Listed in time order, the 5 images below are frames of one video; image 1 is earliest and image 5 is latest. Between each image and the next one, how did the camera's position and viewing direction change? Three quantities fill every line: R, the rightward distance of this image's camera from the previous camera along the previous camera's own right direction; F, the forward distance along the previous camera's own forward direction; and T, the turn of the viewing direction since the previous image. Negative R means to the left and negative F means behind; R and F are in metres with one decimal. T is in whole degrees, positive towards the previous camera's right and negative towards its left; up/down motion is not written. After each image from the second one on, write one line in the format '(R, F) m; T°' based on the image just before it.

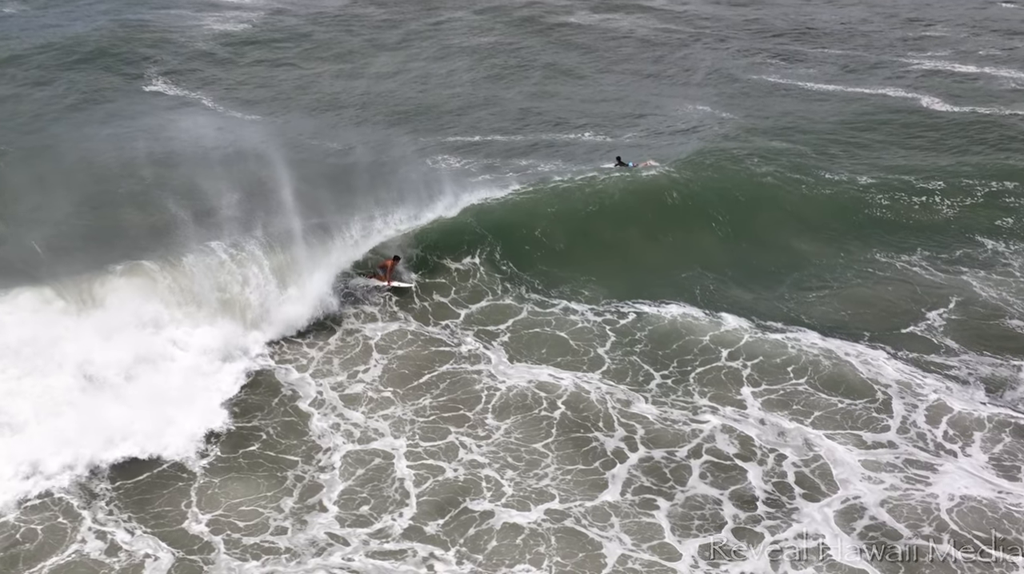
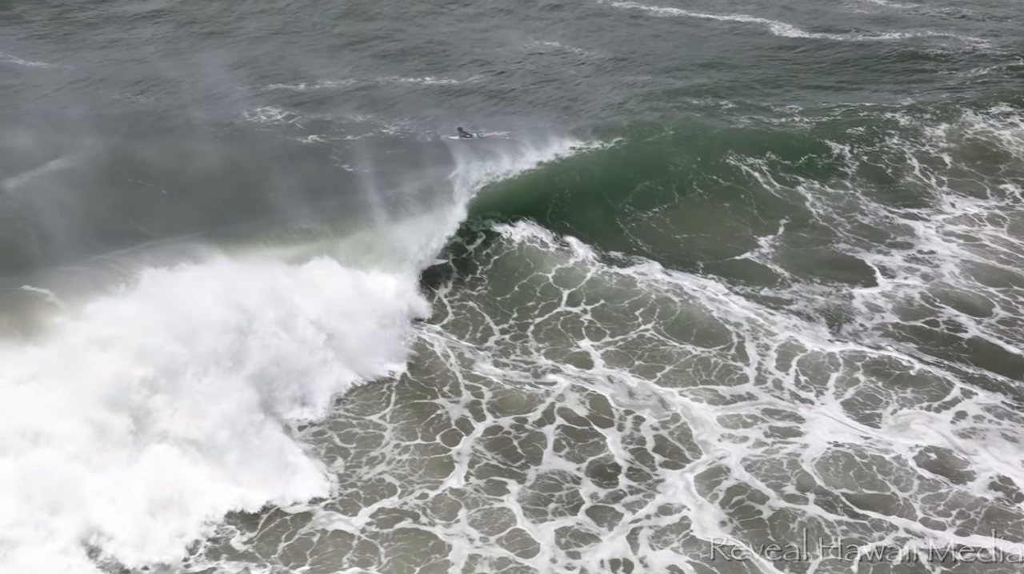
(+0.6, +4.7) m; +8°
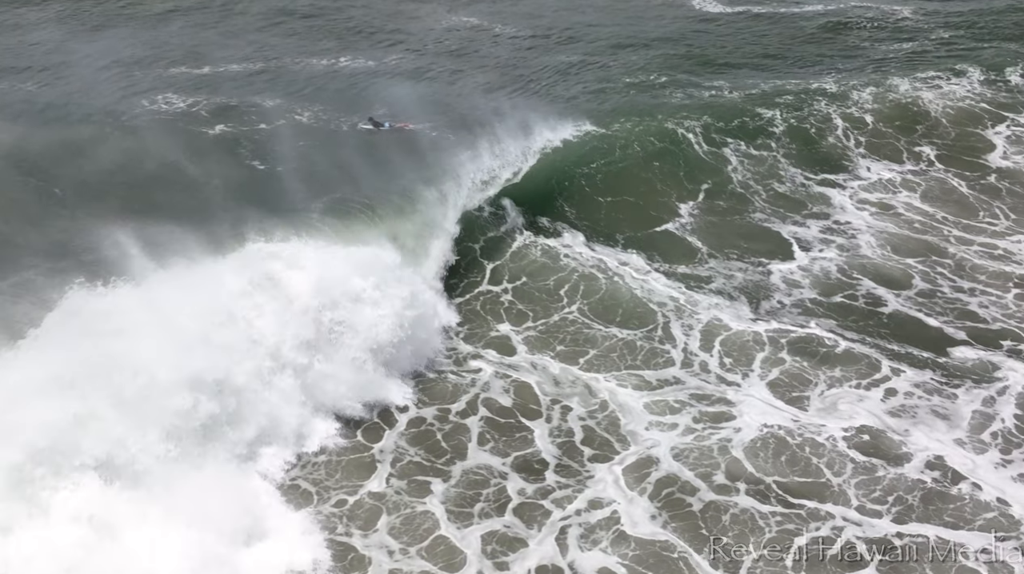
(+0.2, +1.8) m; +4°
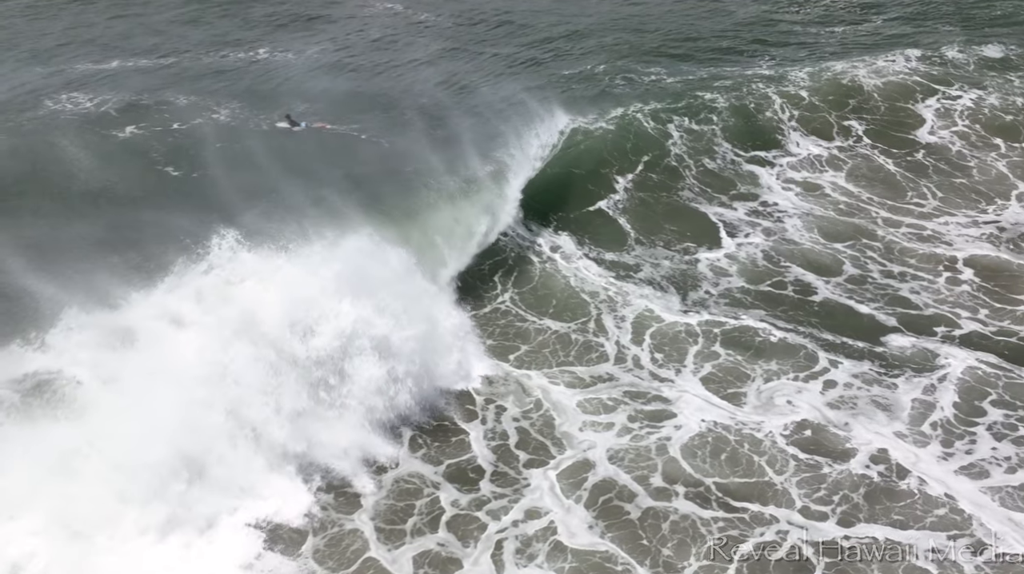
(+0.2, +1.6) m; +3°
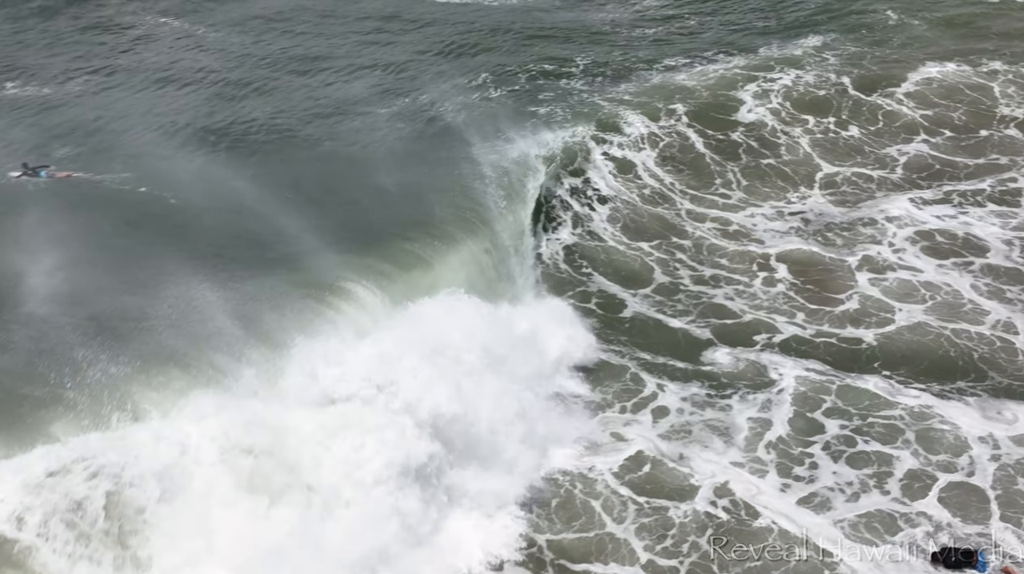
(+0.5, +3.8) m; +9°
